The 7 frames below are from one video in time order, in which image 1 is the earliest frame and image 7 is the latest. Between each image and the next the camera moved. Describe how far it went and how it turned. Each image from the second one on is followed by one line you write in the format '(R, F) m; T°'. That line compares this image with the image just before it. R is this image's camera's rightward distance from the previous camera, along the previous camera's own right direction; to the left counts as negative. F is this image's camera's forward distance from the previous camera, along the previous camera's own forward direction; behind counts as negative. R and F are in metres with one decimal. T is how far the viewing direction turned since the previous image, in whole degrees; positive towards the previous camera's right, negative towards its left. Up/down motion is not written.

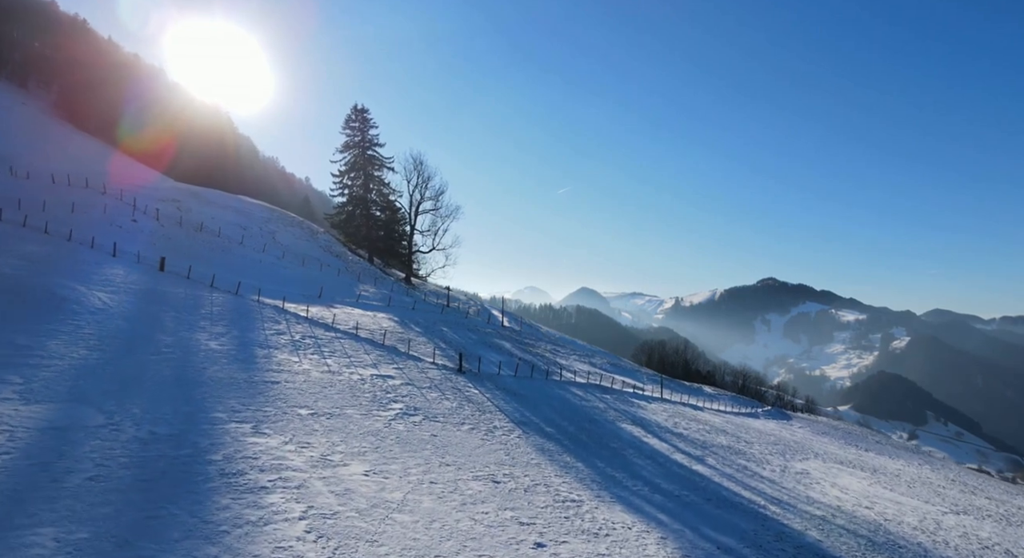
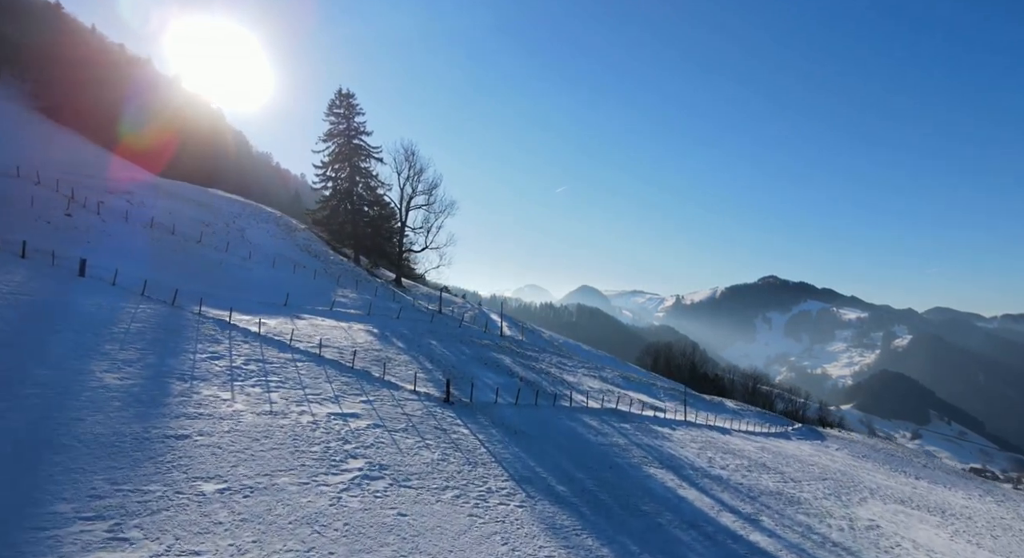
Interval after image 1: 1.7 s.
(0.0, +5.9) m; 0°
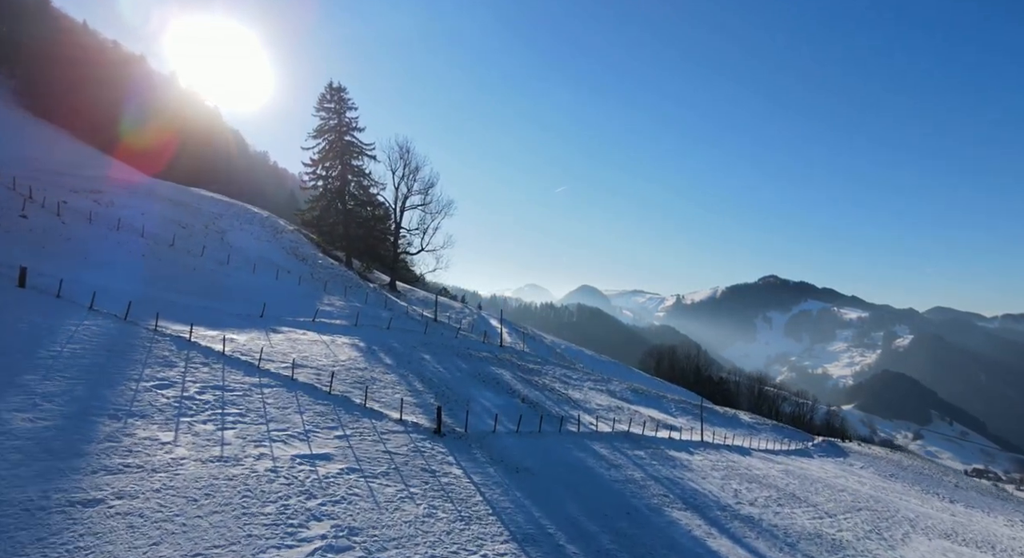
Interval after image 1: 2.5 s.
(0.0, +3.2) m; 0°
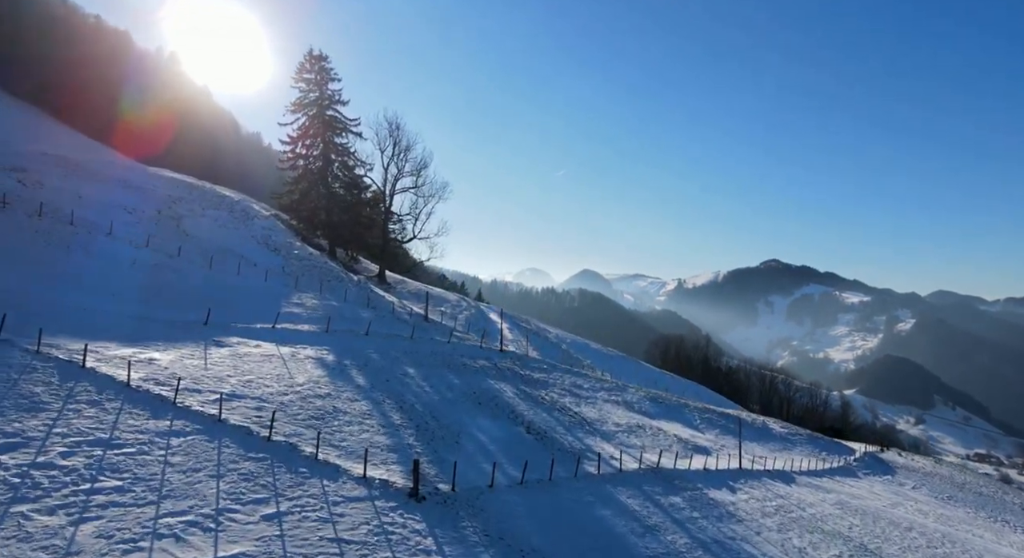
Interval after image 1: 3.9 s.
(0.0, +5.7) m; 0°
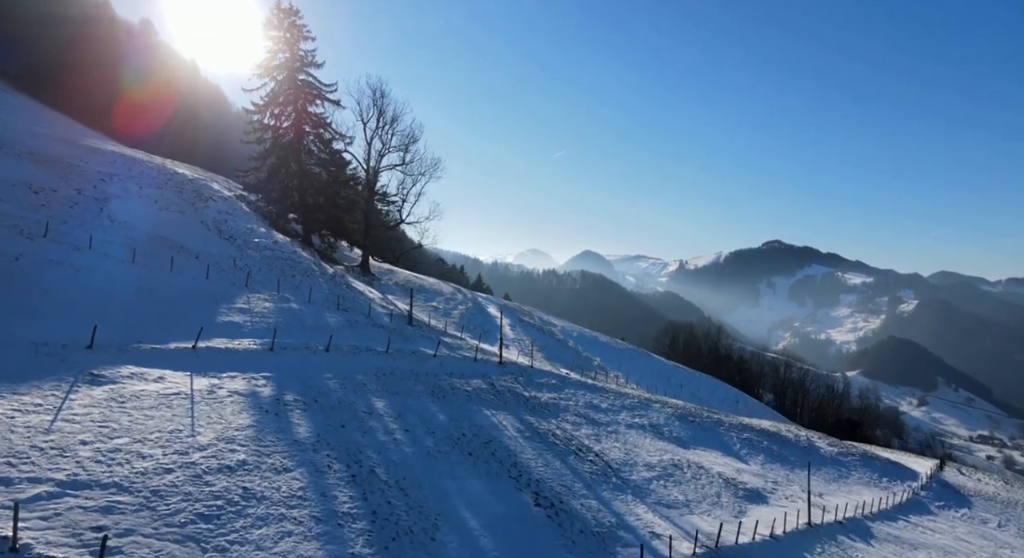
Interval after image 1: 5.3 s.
(0.0, +6.9) m; 0°
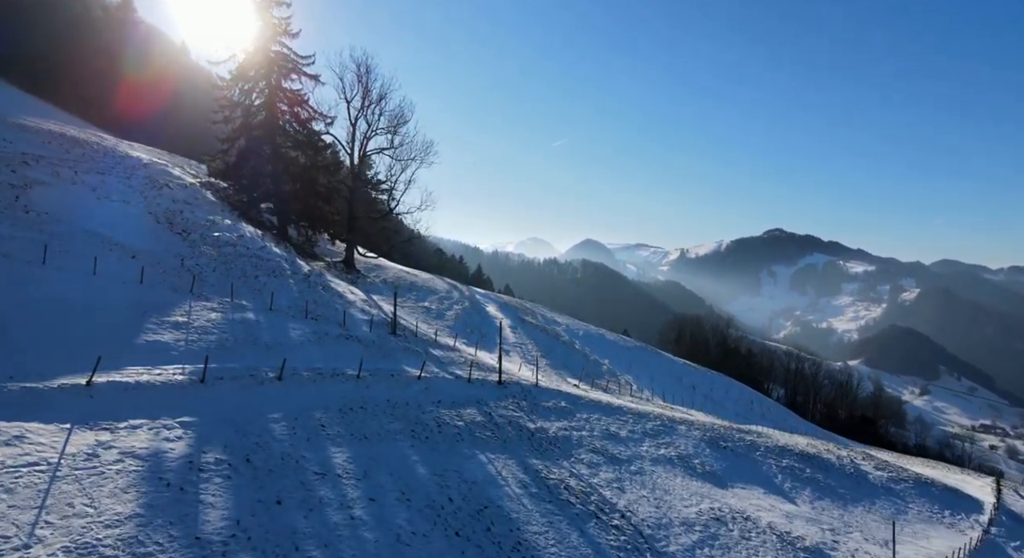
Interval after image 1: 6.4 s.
(0.0, +5.1) m; 0°
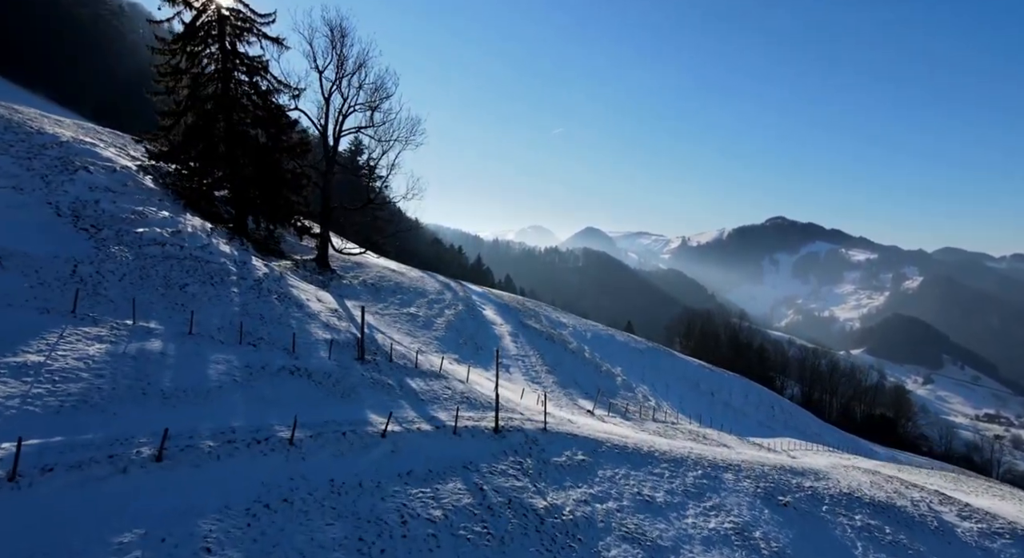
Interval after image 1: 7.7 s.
(0.0, +6.4) m; 0°
